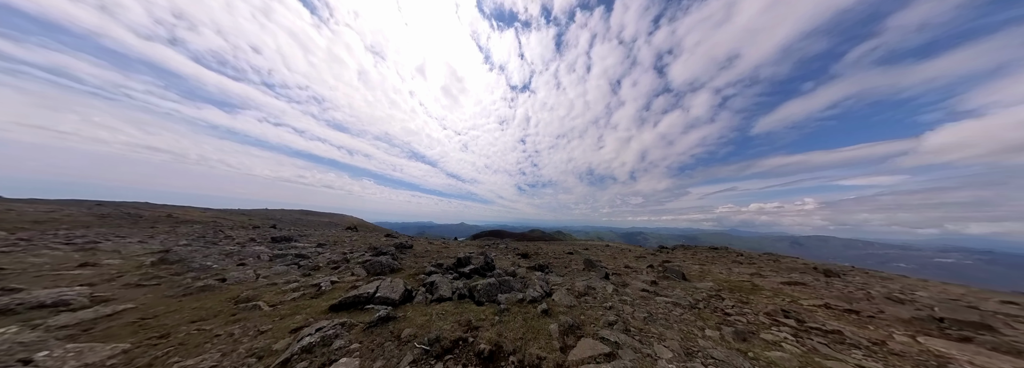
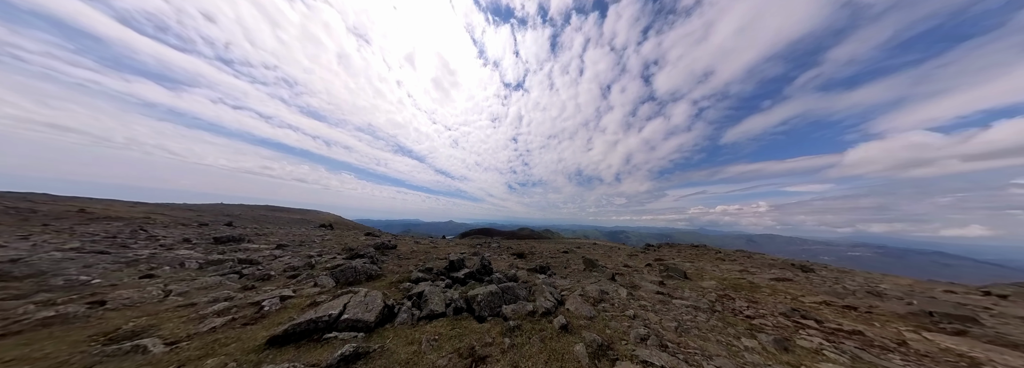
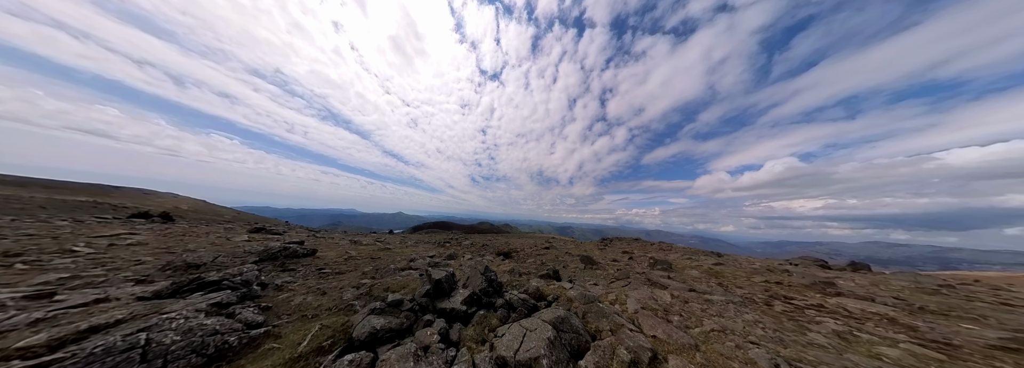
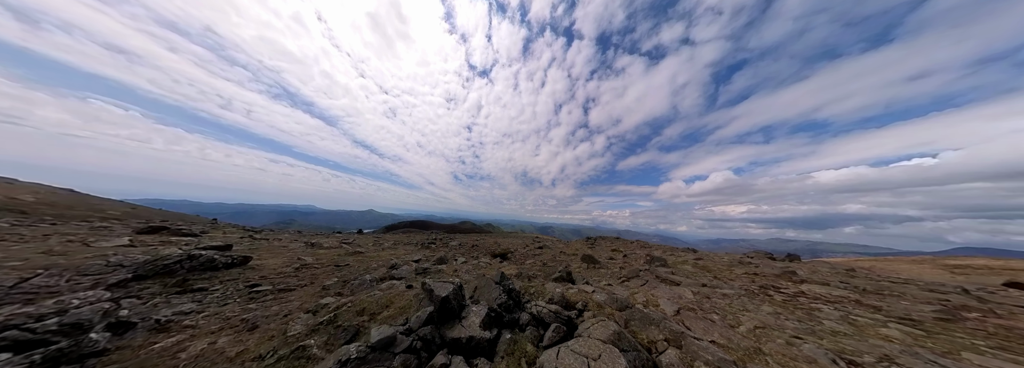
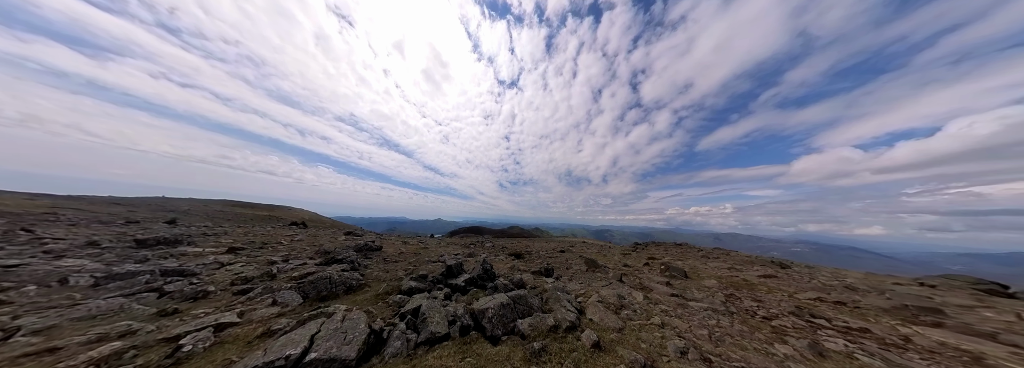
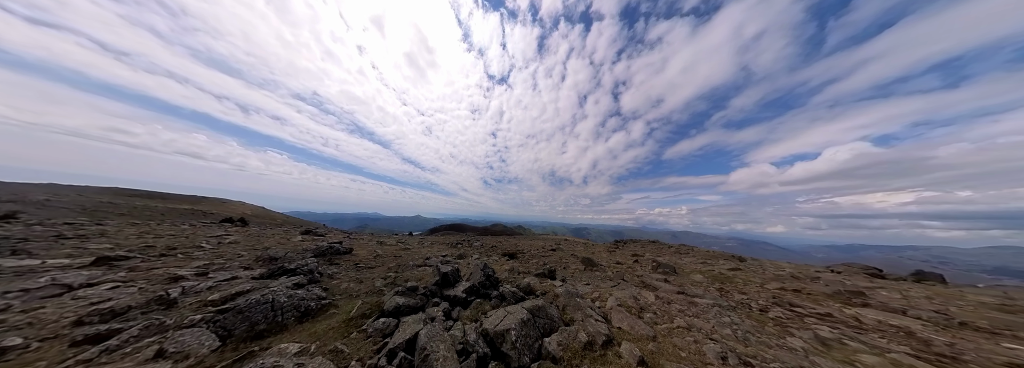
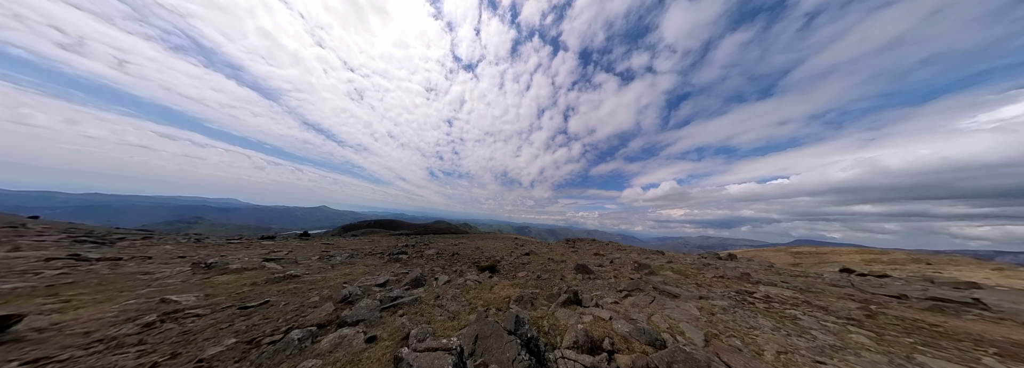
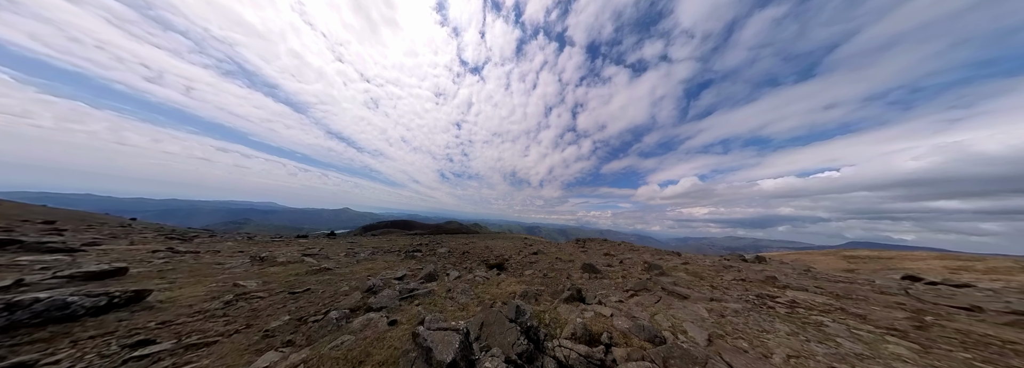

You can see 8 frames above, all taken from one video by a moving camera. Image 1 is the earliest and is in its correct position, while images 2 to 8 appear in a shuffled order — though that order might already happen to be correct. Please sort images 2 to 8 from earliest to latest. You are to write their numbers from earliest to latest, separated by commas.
2, 5, 6, 3, 4, 8, 7
